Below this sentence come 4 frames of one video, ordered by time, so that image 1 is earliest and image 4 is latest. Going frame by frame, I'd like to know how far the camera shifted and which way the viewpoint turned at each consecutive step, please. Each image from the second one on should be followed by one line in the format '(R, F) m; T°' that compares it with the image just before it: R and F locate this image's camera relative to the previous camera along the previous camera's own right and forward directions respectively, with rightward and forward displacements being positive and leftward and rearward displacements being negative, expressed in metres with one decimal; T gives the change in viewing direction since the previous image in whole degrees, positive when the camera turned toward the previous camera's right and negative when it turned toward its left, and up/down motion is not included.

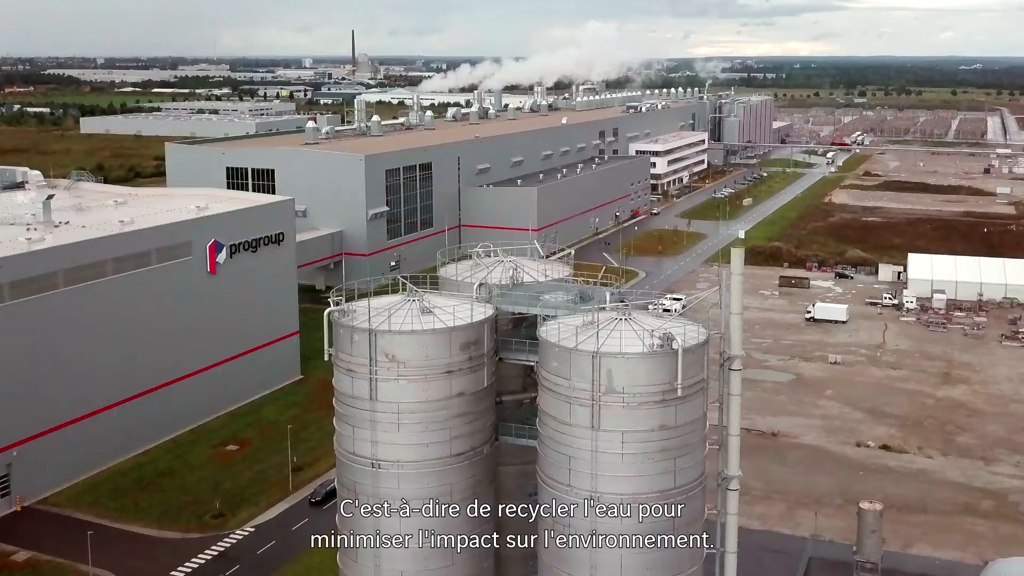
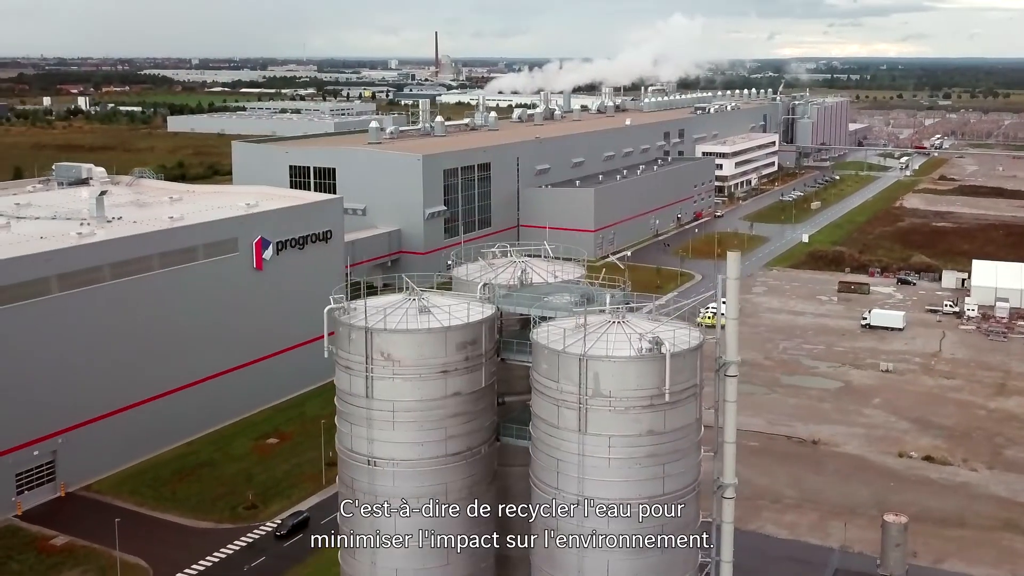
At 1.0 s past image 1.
(+0.8, 0.0) m; -4°
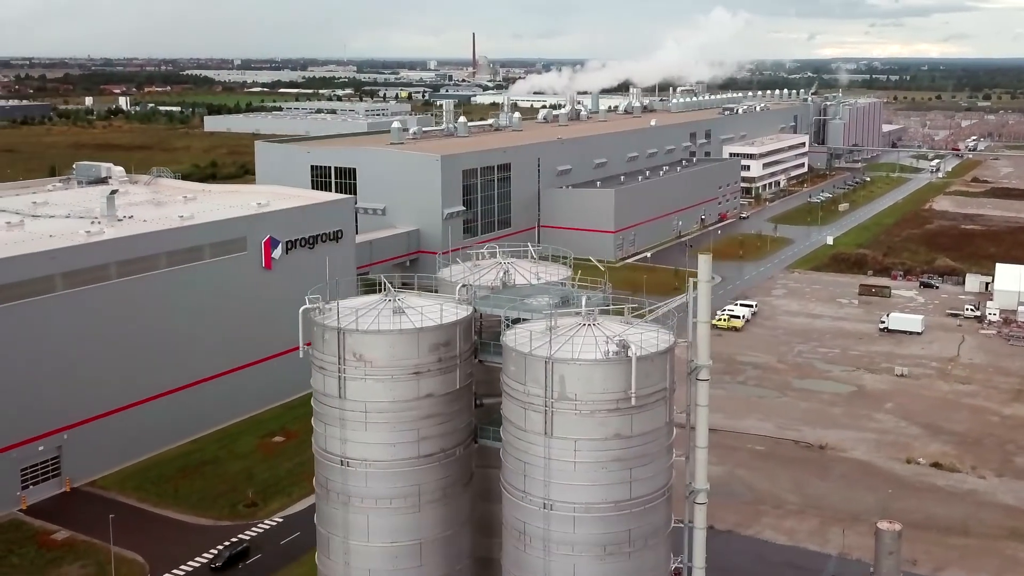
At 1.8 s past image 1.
(+0.6, 0.0) m; -2°
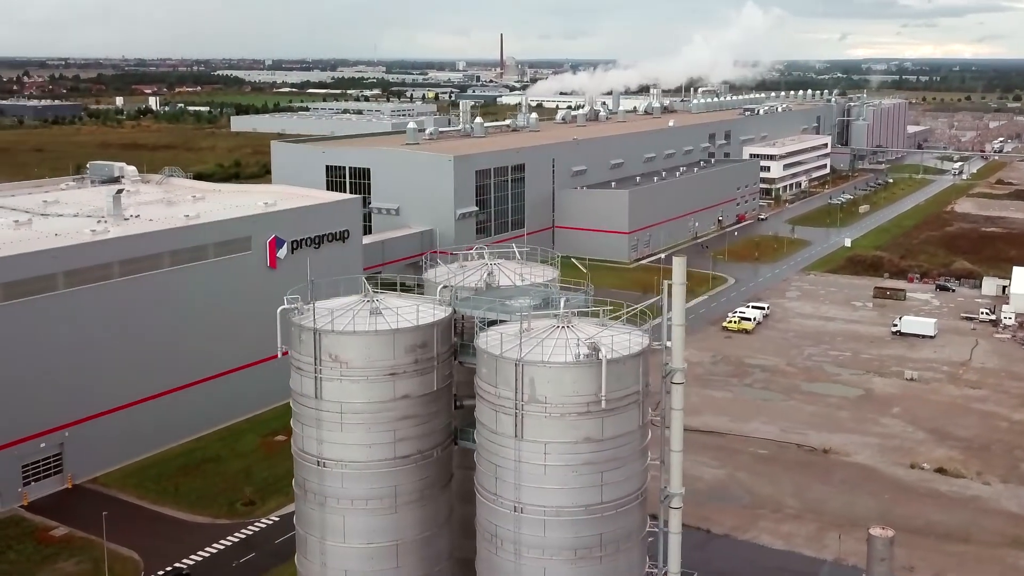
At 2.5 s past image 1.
(+0.5, 0.0) m; -1°
